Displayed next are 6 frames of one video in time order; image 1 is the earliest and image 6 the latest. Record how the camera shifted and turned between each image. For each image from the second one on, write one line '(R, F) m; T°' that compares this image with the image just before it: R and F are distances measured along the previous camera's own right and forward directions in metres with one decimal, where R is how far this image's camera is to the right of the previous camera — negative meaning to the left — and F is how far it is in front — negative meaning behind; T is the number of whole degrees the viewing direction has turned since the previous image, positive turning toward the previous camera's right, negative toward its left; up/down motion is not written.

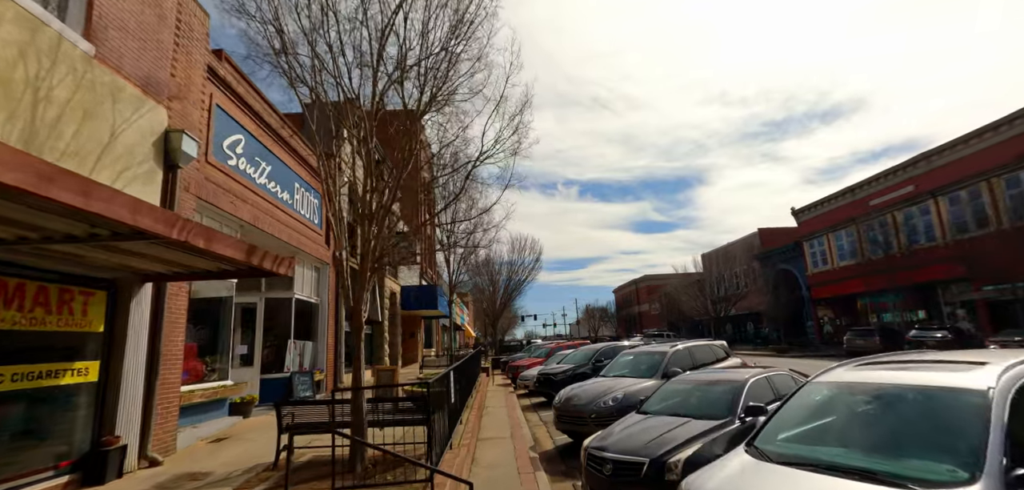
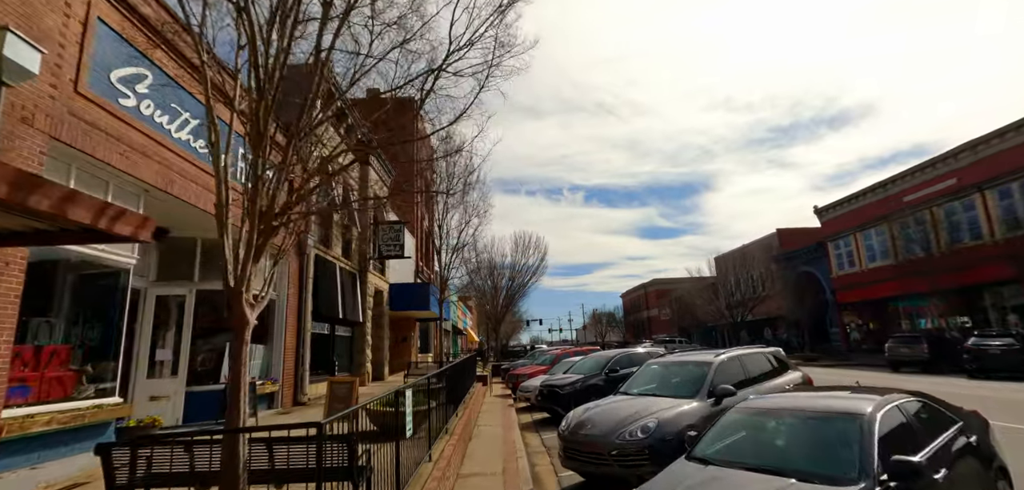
(+0.2, +2.4) m; -1°
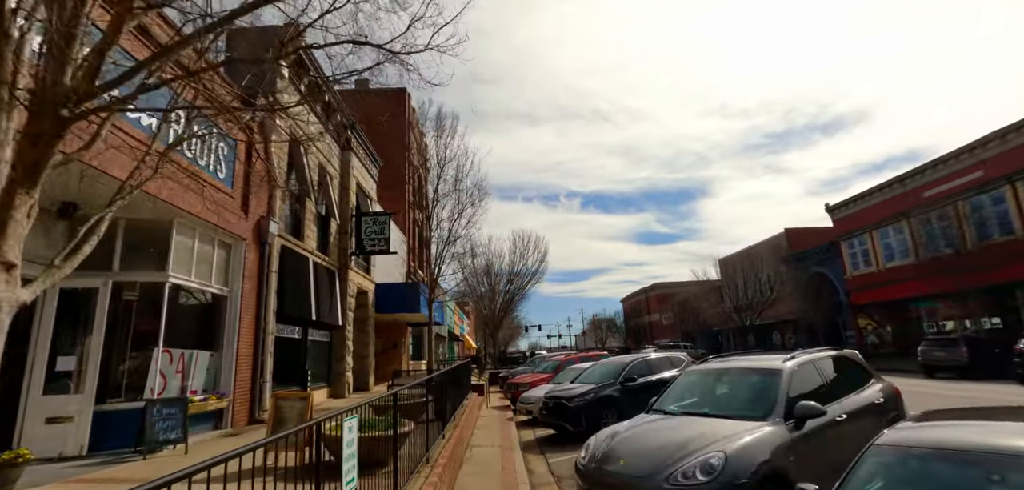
(0.0, +1.9) m; 0°
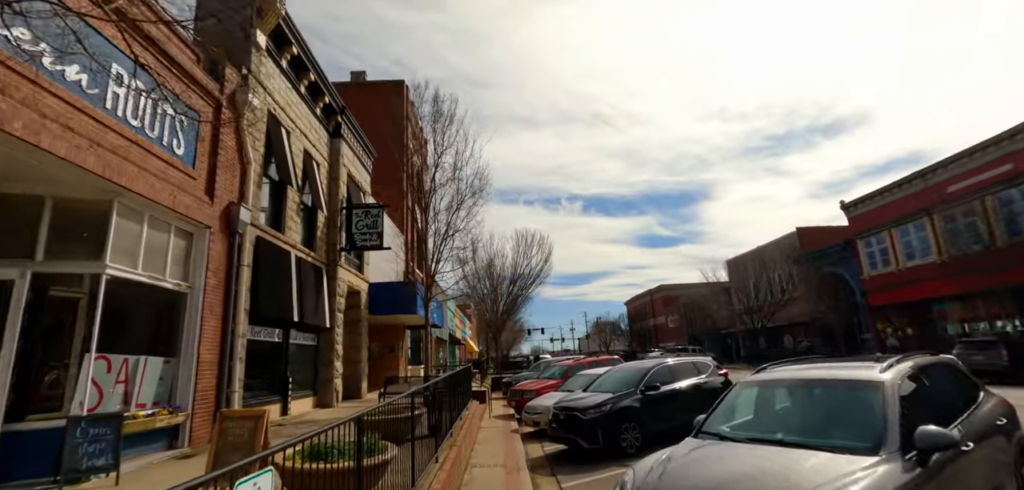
(-0.1, +1.3) m; 0°
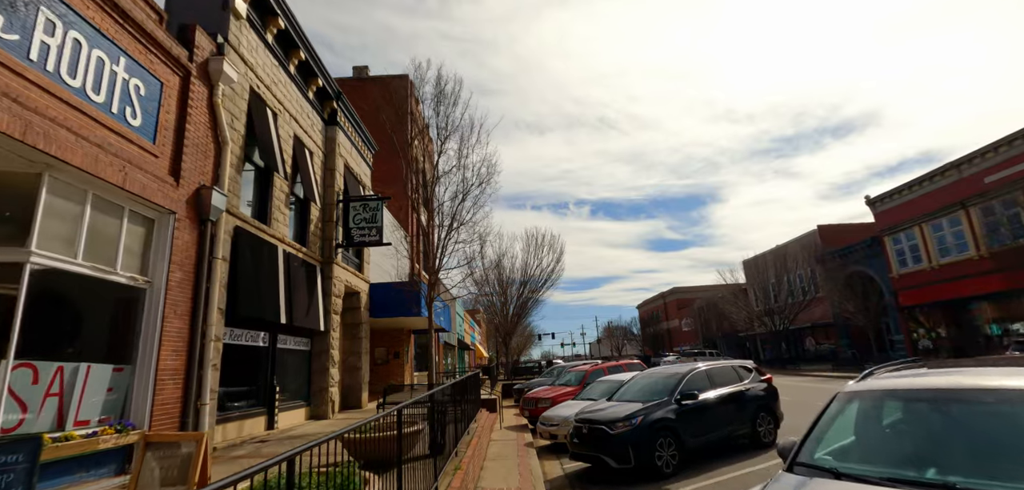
(-0.1, +1.3) m; -1°
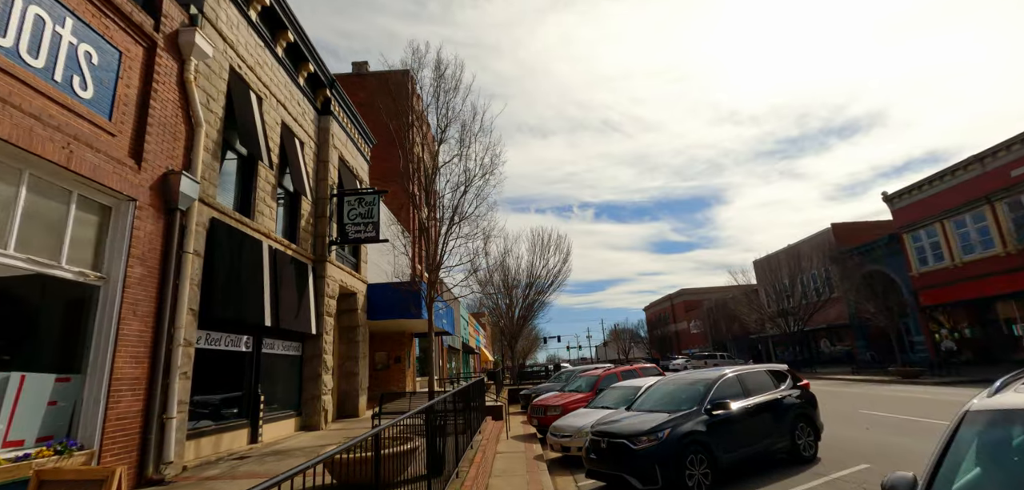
(0.0, +1.0) m; 0°
